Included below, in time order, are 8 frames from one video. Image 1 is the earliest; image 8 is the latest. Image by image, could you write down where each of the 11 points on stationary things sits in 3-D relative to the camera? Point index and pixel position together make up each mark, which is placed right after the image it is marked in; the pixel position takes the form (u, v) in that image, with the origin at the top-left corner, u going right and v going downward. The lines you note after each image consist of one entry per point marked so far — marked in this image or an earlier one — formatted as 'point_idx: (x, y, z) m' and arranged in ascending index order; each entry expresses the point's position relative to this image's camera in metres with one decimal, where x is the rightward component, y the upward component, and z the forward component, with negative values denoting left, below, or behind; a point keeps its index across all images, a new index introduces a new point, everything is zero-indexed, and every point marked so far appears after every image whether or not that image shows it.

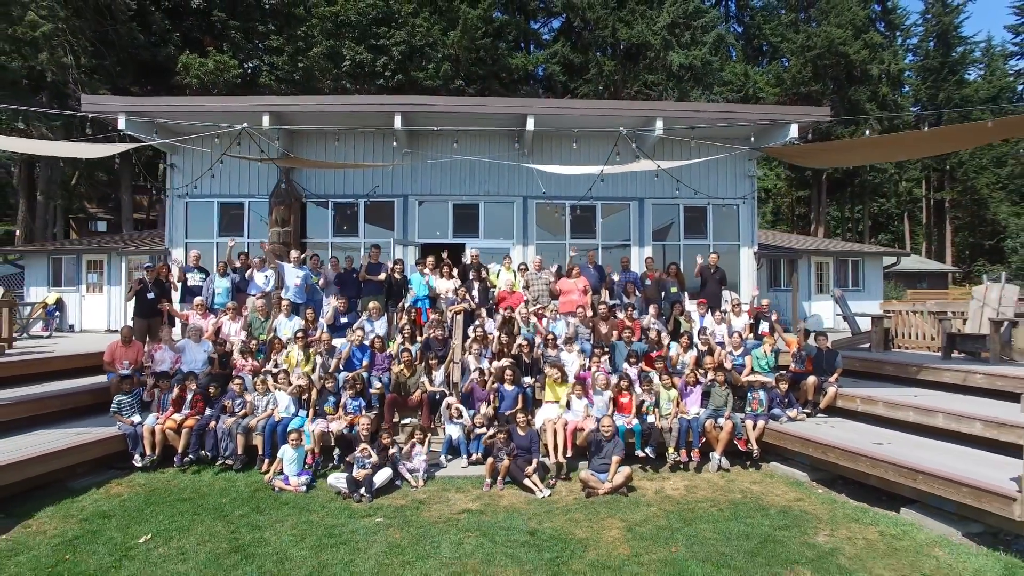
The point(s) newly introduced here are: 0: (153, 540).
0: (-2.2, -1.5, +5.3) m
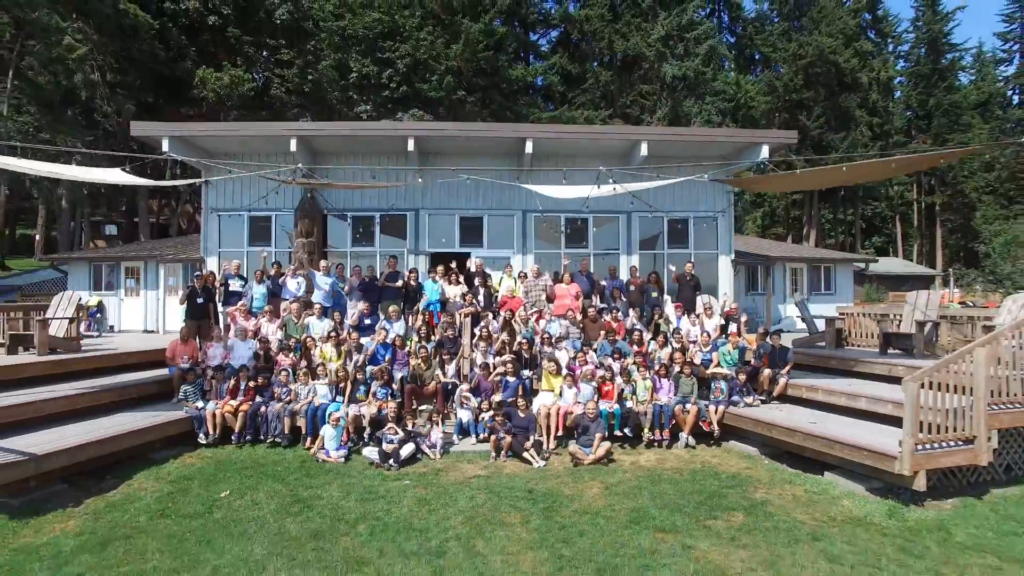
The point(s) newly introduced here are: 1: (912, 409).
0: (-2.2, -1.6, +6.7) m
1: (+2.8, -0.8, +6.0) m
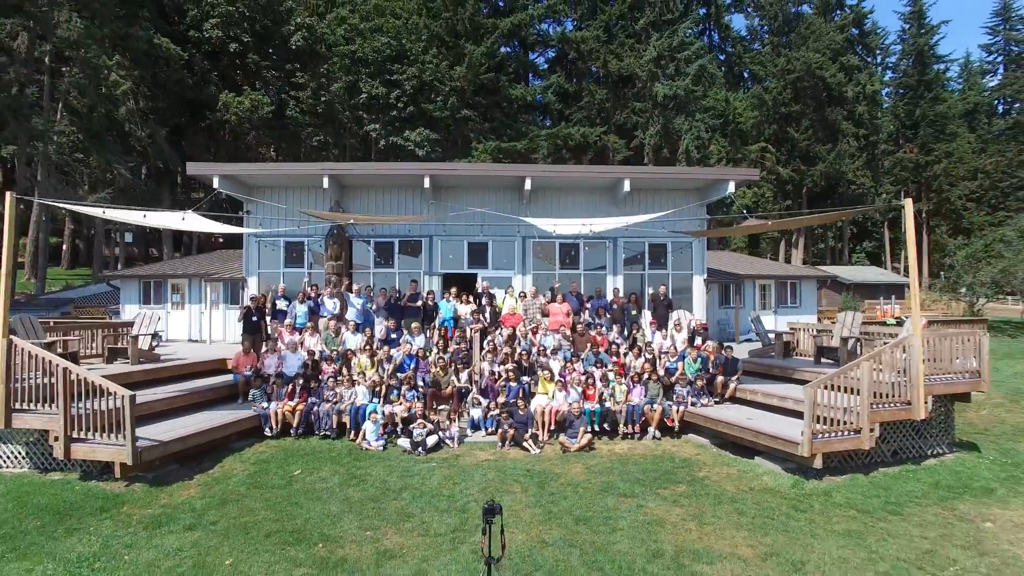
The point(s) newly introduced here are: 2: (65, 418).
0: (-2.1, -1.9, +8.8) m
1: (+2.8, -1.1, +8.2) m
2: (-4.2, -1.2, +8.1) m
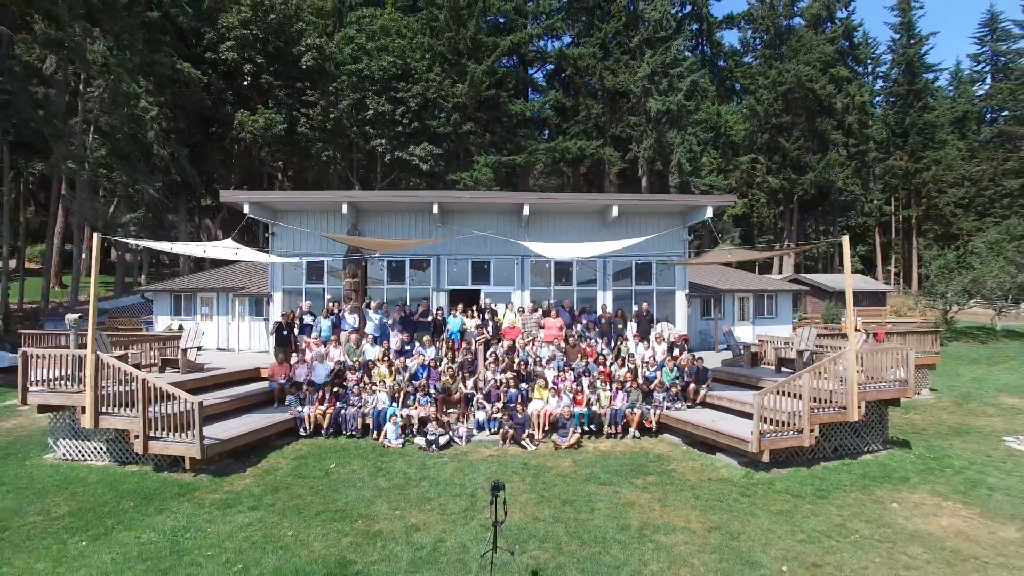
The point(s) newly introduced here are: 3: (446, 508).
0: (-2.1, -2.1, +10.6) m
1: (+2.8, -1.4, +9.9) m
2: (-4.2, -1.5, +9.9) m
3: (-0.7, -2.2, +8.7) m
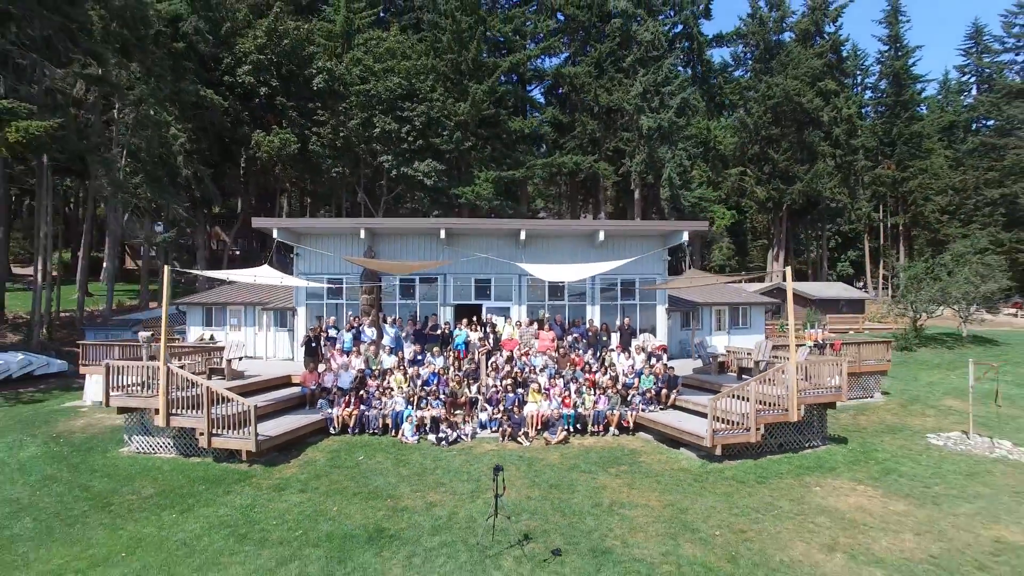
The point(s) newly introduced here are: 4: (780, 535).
0: (-2.2, -2.5, +12.7) m
1: (+2.8, -1.7, +12.1) m
2: (-4.2, -1.8, +12.0) m
3: (-0.7, -2.5, +10.9) m
4: (+2.8, -2.6, +9.2) m
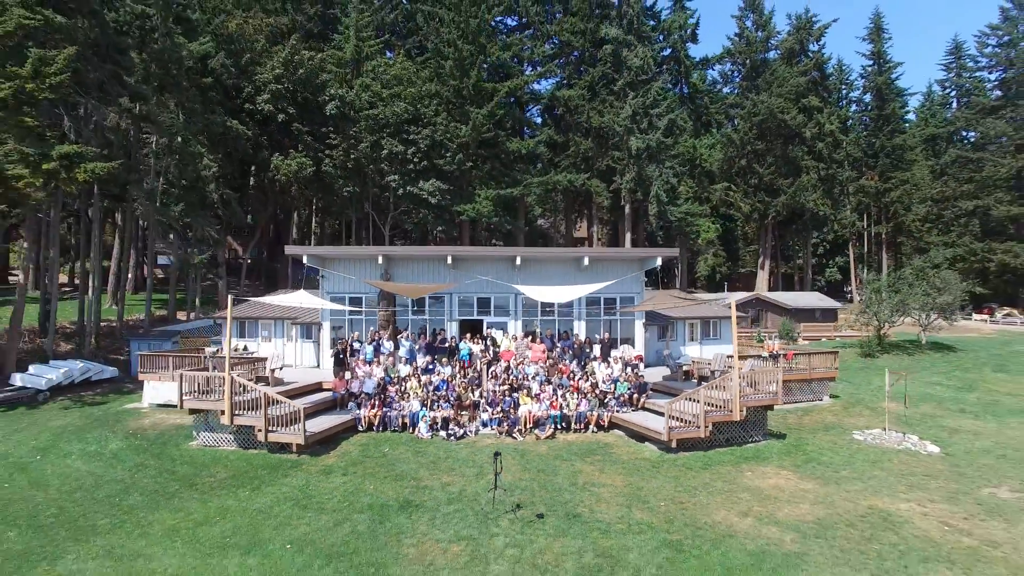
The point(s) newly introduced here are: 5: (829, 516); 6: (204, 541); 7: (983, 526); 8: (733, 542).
0: (-2.2, -2.9, +15.7) m
1: (+2.7, -2.2, +15.0) m
2: (-4.3, -2.3, +15.0) m
3: (-0.8, -2.9, +13.9) m
4: (+2.7, -3.0, +12.2) m
5: (+4.2, -3.1, +11.7) m
6: (-3.9, -3.2, +10.9) m
7: (+6.0, -3.0, +11.2) m
8: (+2.7, -3.1, +10.6) m
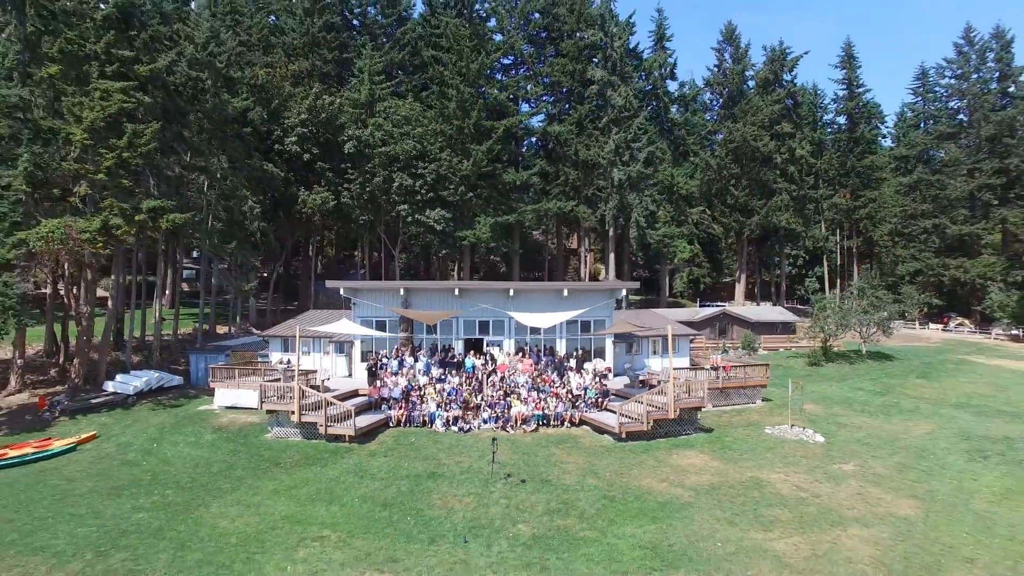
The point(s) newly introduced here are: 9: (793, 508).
0: (-2.4, -3.7, +21.2) m
1: (+2.5, -2.9, +20.5) m
2: (-4.4, -3.0, +20.5) m
3: (-0.9, -3.7, +19.3) m
4: (+2.6, -3.8, +17.7) m
5: (+4.1, -3.8, +17.2) m
6: (-4.0, -3.9, +16.4) m
7: (+5.9, -3.8, +16.7) m
8: (+2.5, -3.8, +16.1) m
9: (+4.9, -3.8, +15.2) m
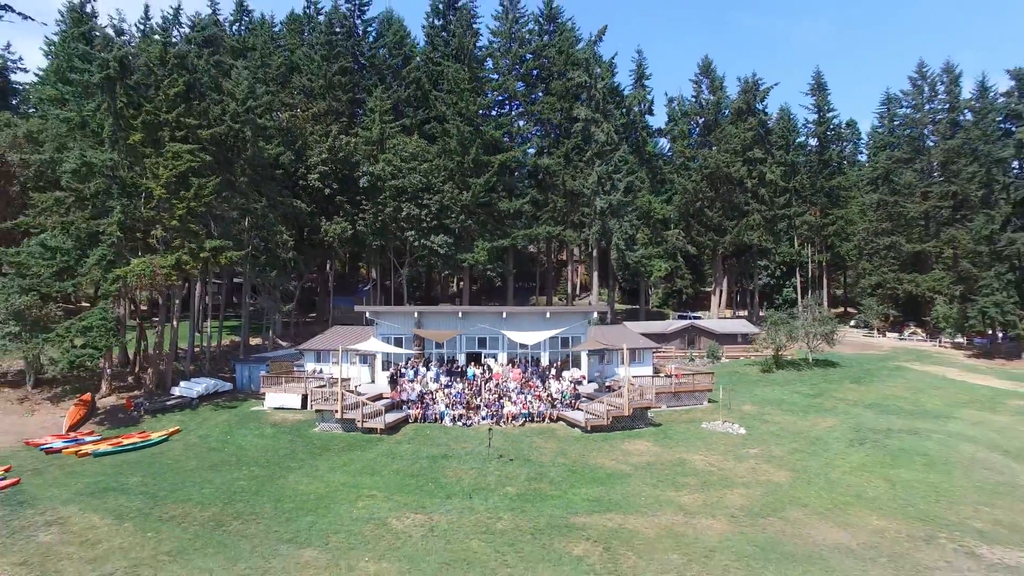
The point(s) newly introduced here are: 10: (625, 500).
0: (-2.6, -4.5, +27.5) m
1: (+2.3, -3.8, +26.8) m
2: (-4.7, -3.9, +26.8) m
3: (-1.2, -4.6, +25.6) m
4: (+2.4, -4.6, +24.0) m
5: (+3.9, -4.7, +23.5) m
6: (-4.3, -4.8, +22.7) m
7: (+5.6, -4.6, +23.0) m
8: (+2.3, -4.7, +22.4) m
9: (+4.7, -4.7, +21.5) m
10: (+2.5, -4.8, +19.5) m
